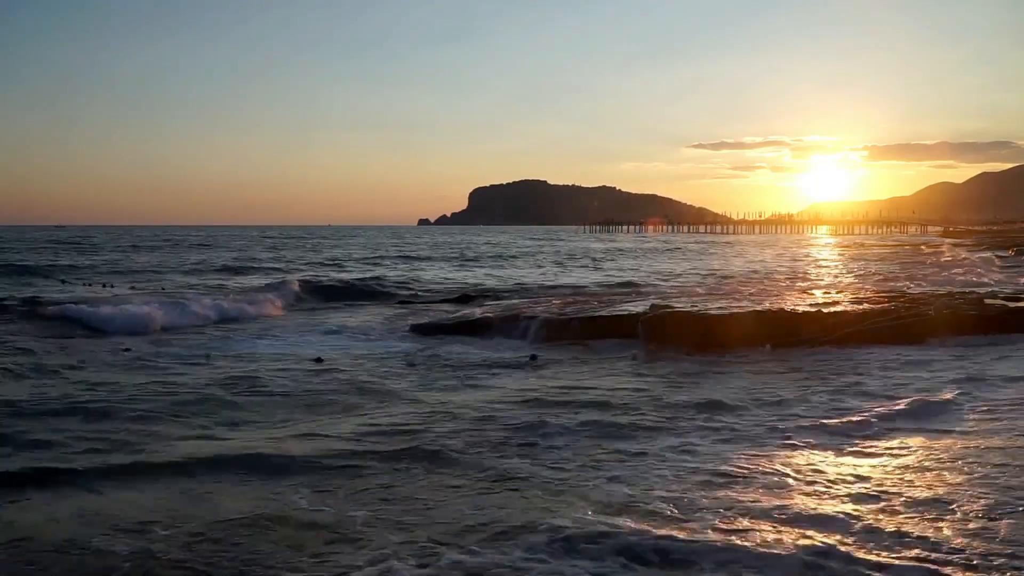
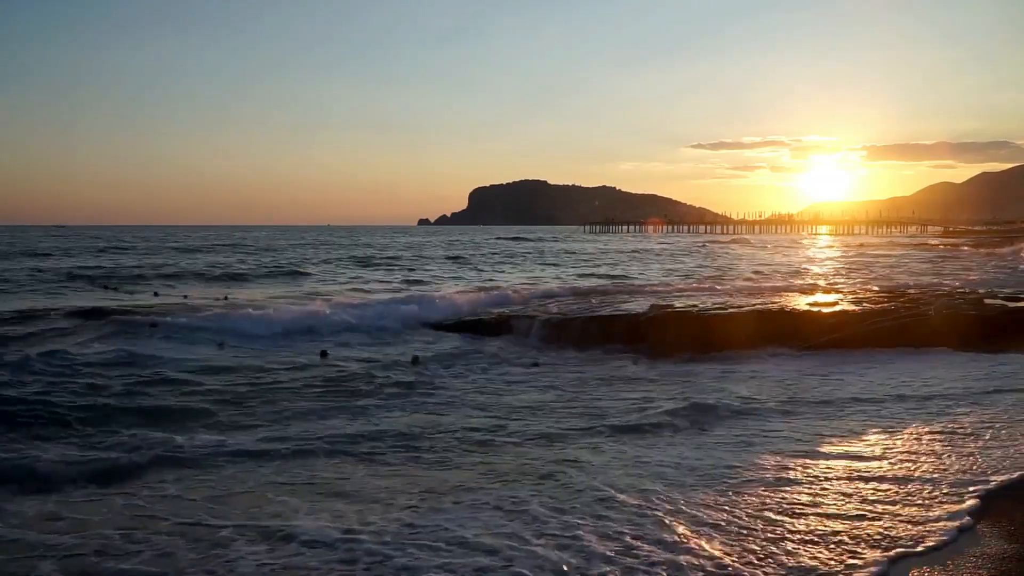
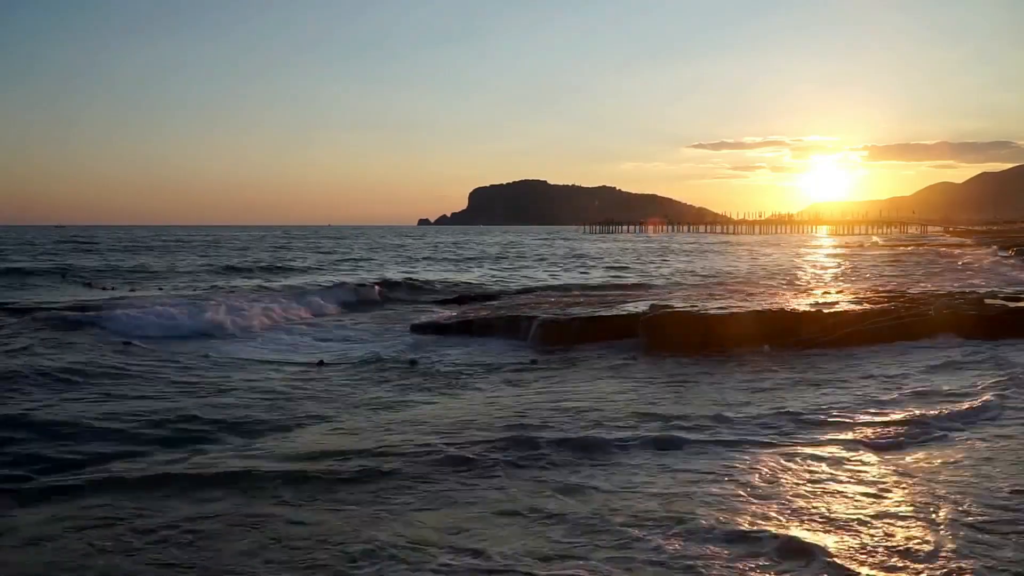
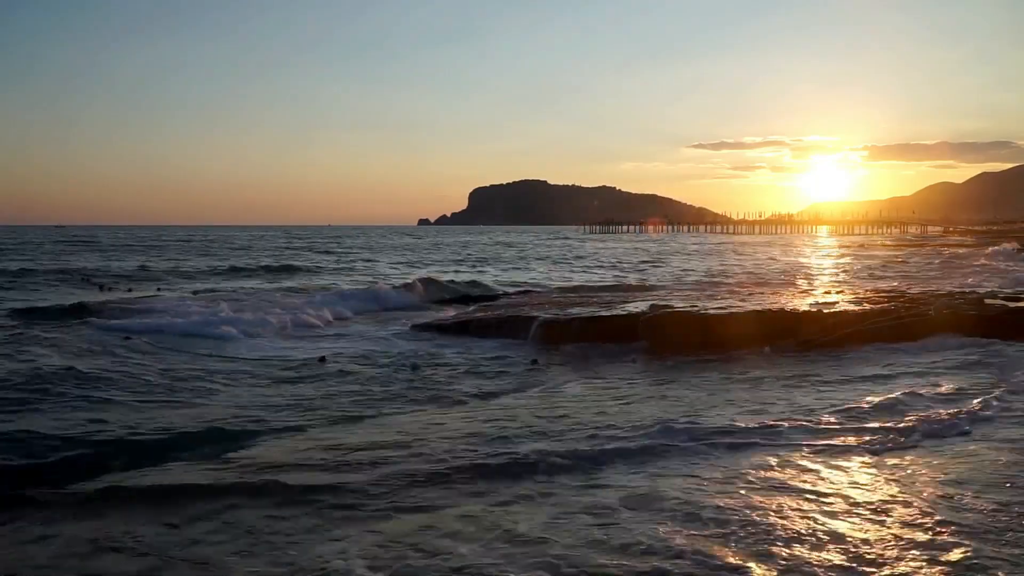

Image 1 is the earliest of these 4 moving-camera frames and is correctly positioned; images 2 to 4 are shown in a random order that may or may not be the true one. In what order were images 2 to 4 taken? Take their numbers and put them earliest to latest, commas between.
3, 4, 2
